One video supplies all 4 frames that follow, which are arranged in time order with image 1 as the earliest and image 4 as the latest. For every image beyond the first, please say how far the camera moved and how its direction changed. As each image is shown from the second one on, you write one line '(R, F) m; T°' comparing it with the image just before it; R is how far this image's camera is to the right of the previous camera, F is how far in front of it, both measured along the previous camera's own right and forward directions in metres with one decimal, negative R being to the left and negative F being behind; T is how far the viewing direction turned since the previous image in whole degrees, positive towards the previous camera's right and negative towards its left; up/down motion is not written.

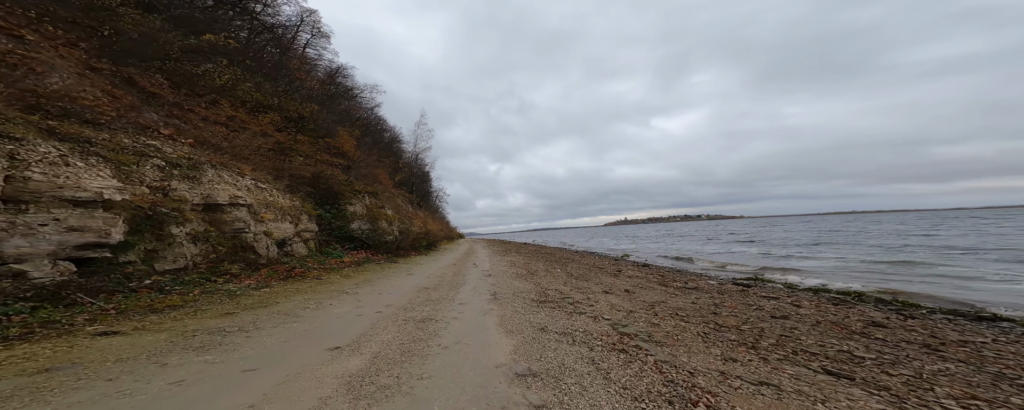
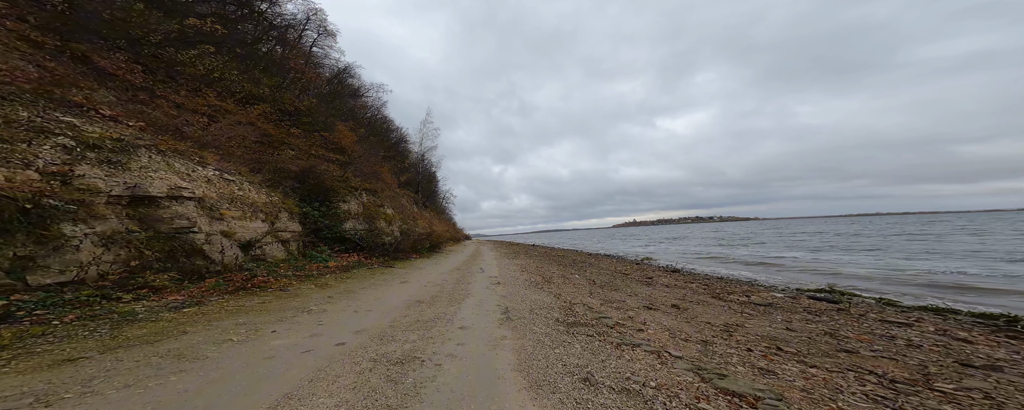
(-0.2, +2.2) m; -2°
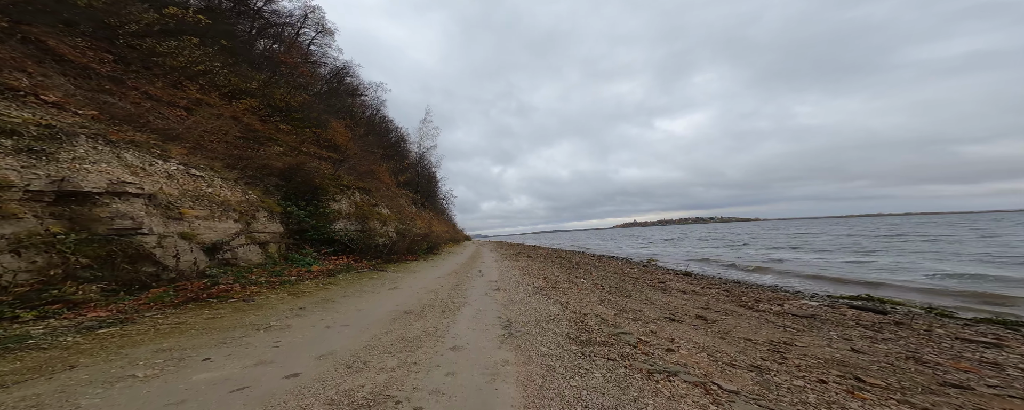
(0.0, +1.1) m; 0°
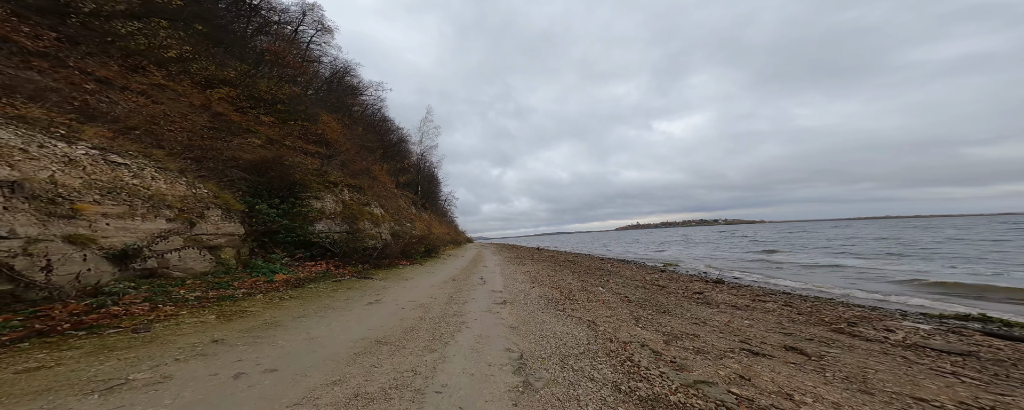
(-0.2, +2.0) m; 0°
